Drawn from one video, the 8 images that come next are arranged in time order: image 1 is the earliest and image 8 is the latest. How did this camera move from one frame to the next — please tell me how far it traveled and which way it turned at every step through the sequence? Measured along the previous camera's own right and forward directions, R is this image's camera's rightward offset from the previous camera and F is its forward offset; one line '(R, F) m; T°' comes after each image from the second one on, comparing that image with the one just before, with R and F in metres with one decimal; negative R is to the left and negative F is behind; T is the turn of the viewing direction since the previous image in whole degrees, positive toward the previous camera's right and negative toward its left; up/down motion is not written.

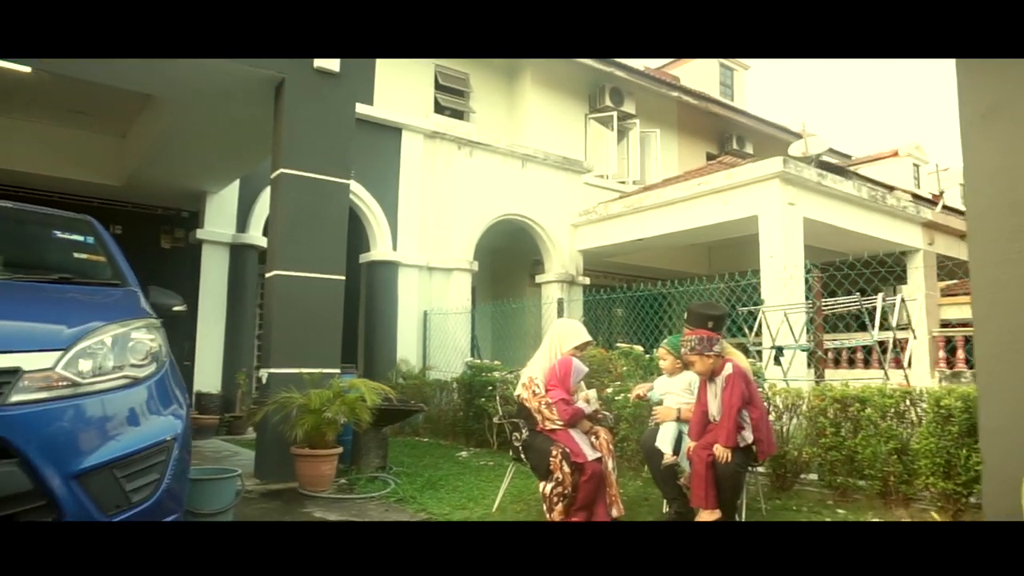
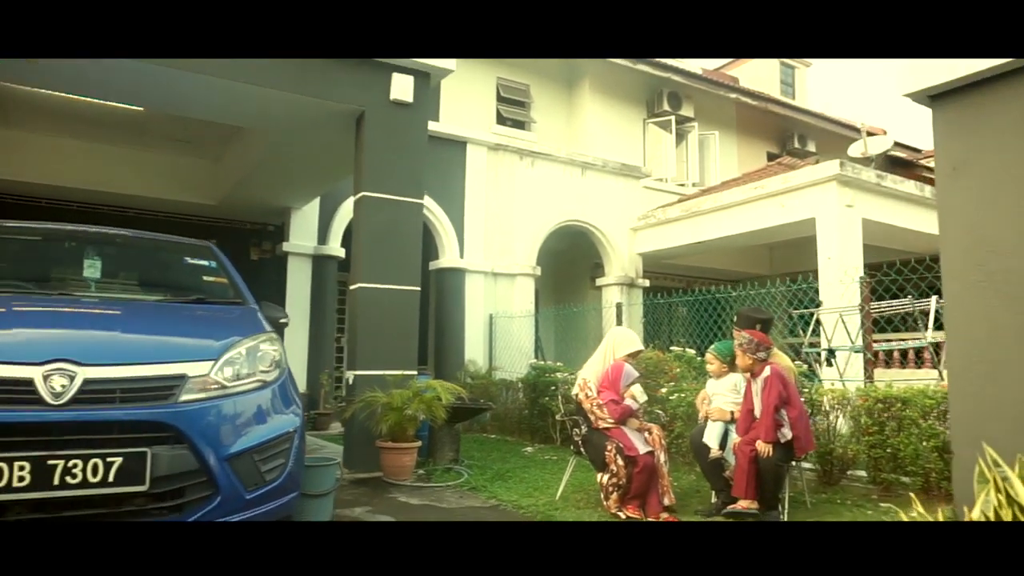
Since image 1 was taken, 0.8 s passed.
(0.0, -0.5) m; -5°
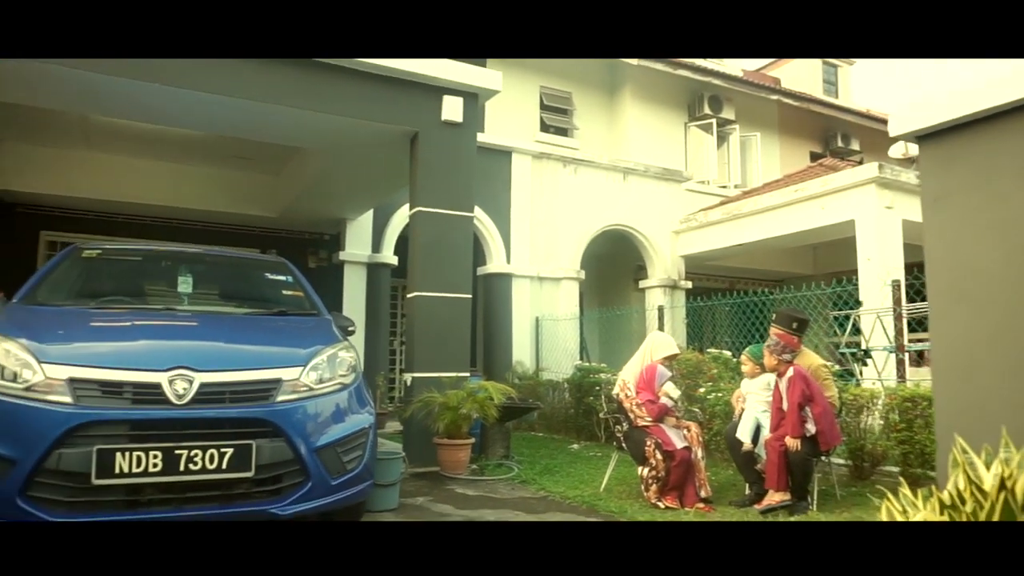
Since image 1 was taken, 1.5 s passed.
(0.0, -0.4) m; -4°
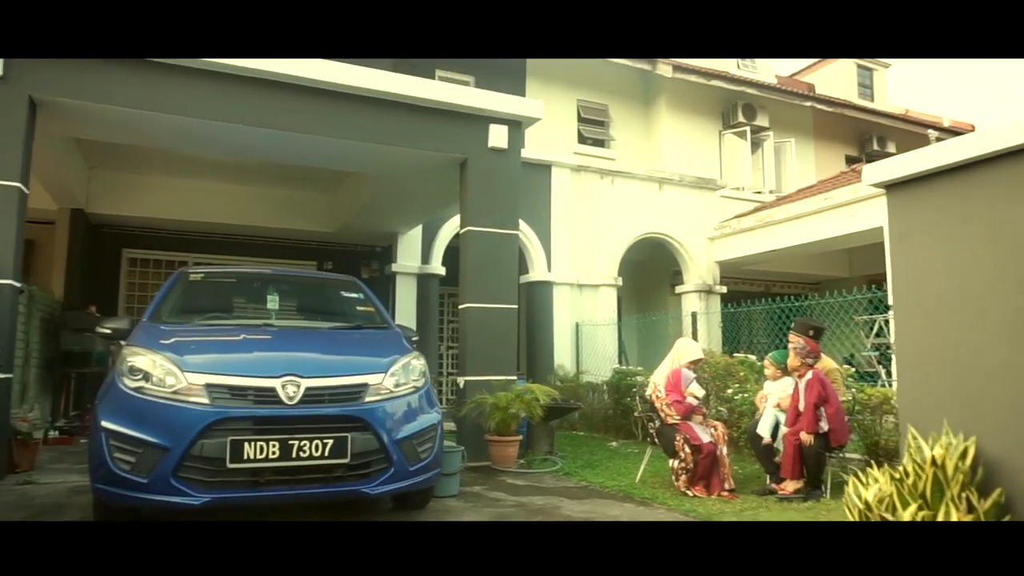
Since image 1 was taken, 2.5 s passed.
(0.0, -0.6) m; -3°
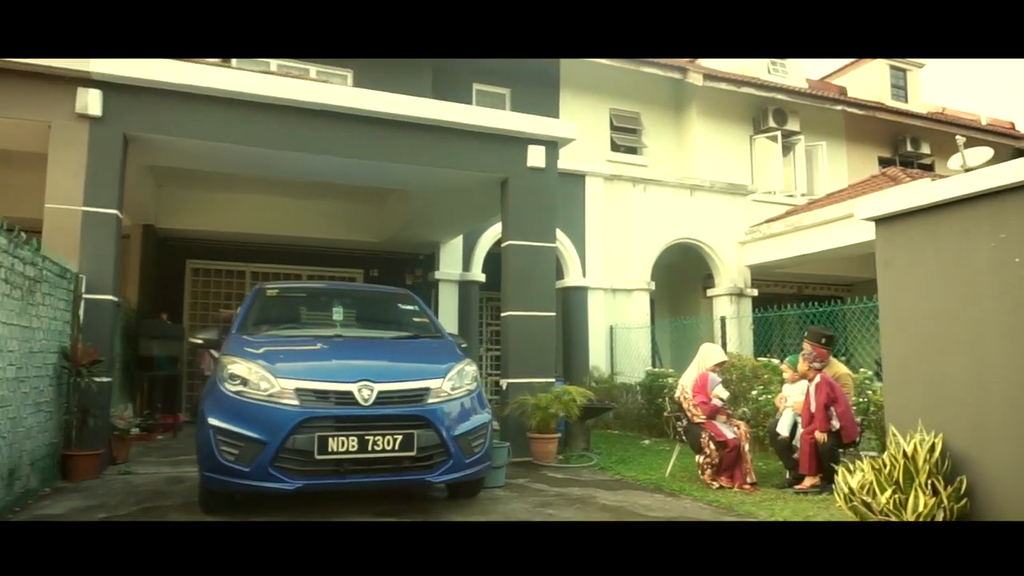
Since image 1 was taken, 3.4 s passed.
(0.0, -0.6) m; -3°
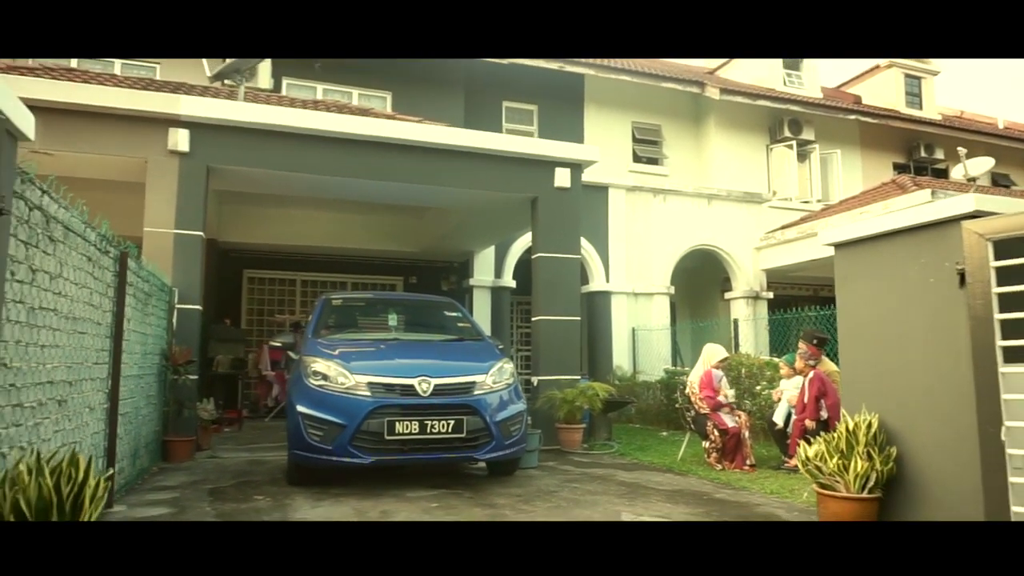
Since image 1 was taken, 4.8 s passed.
(0.0, -0.9) m; -2°
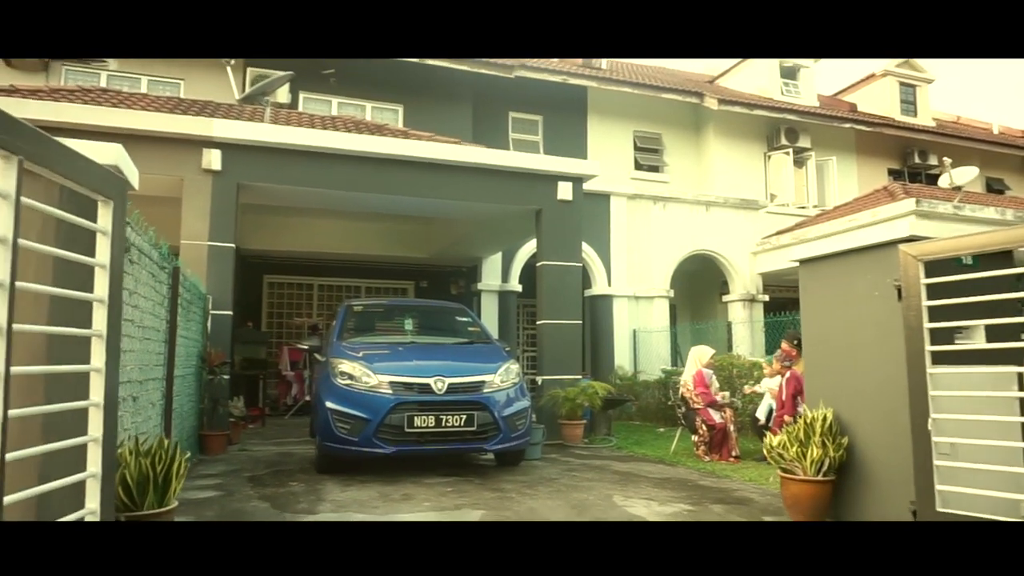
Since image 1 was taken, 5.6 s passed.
(0.0, -0.6) m; -1°
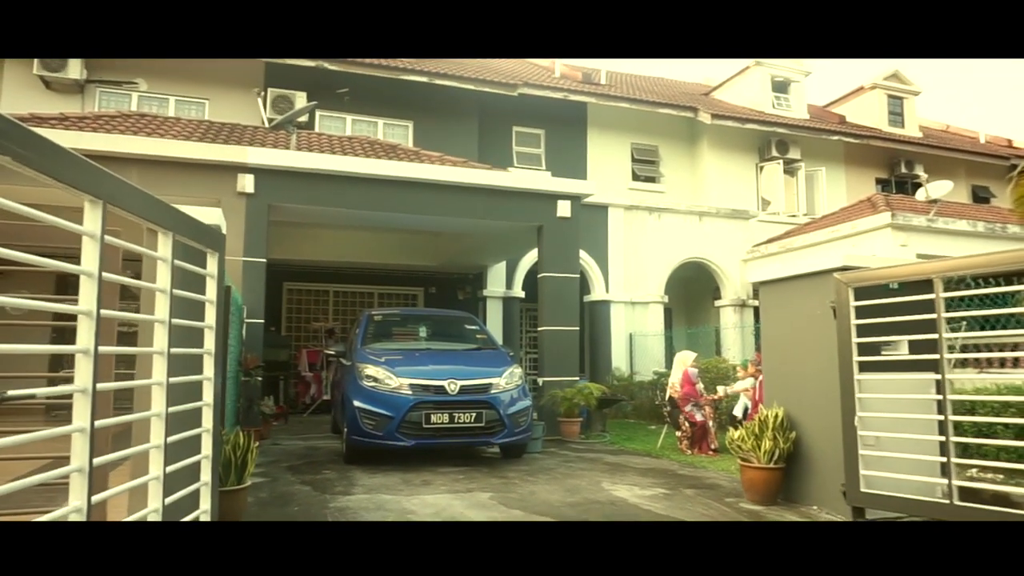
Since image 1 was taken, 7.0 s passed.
(0.0, -0.9) m; 0°
